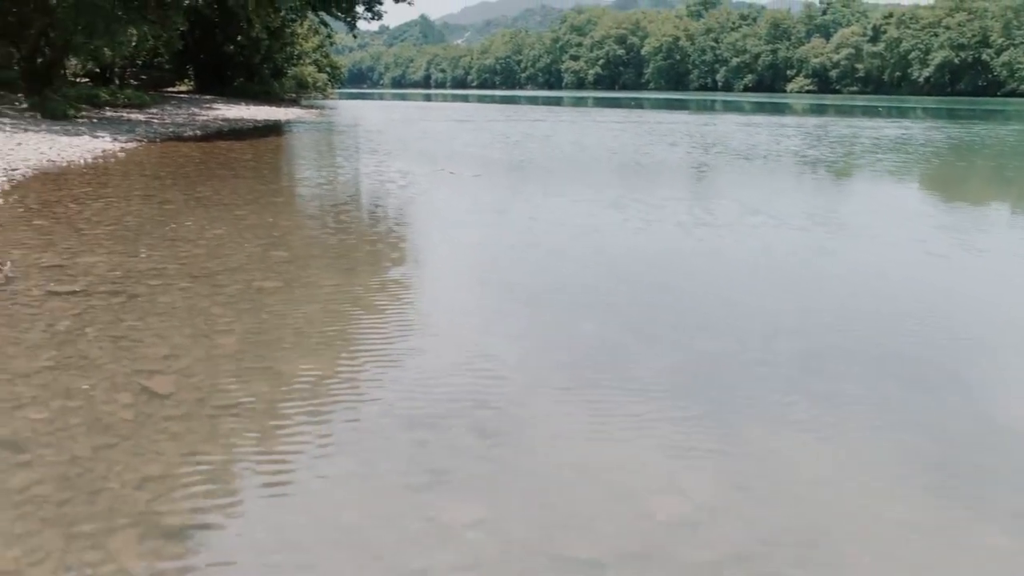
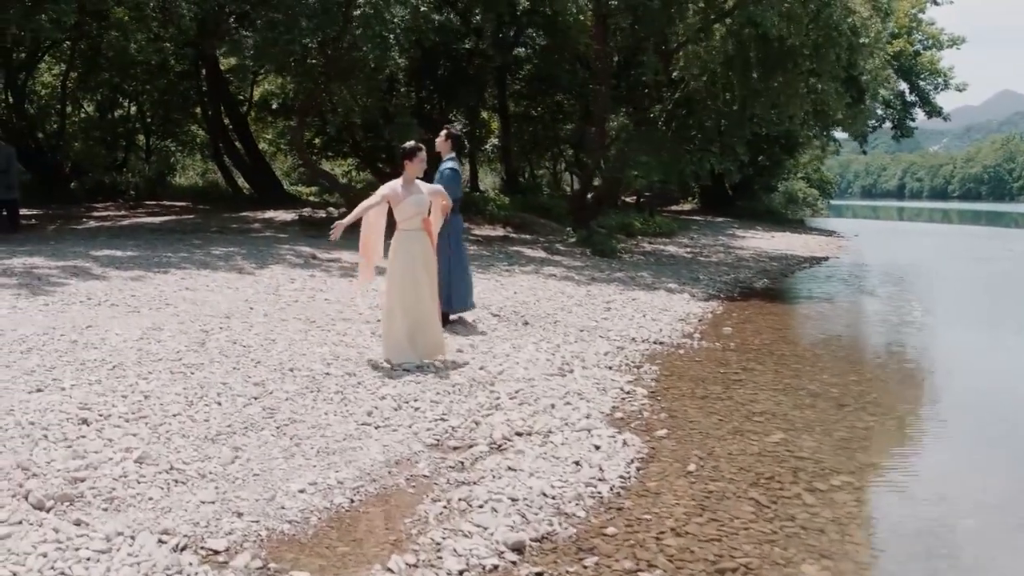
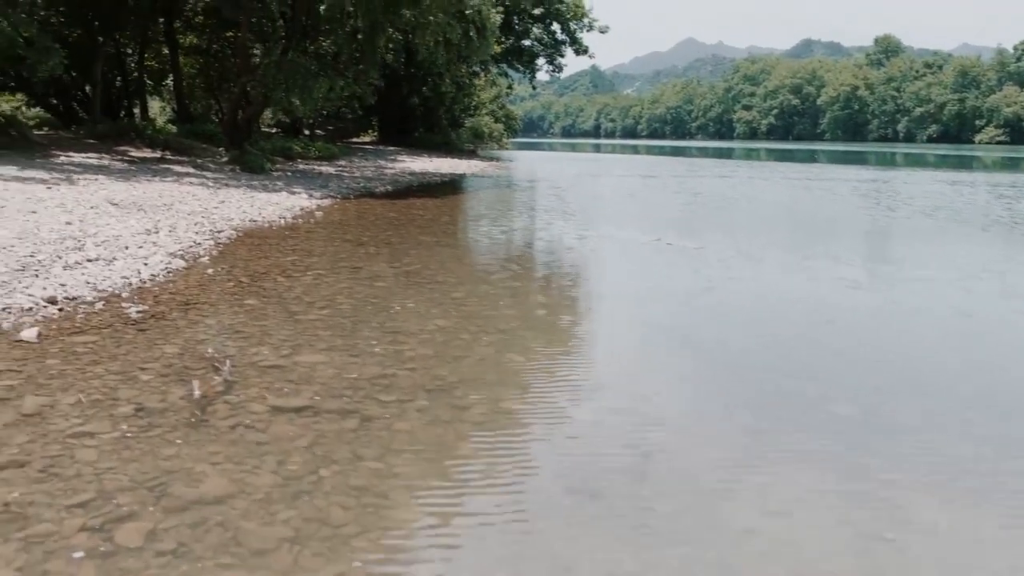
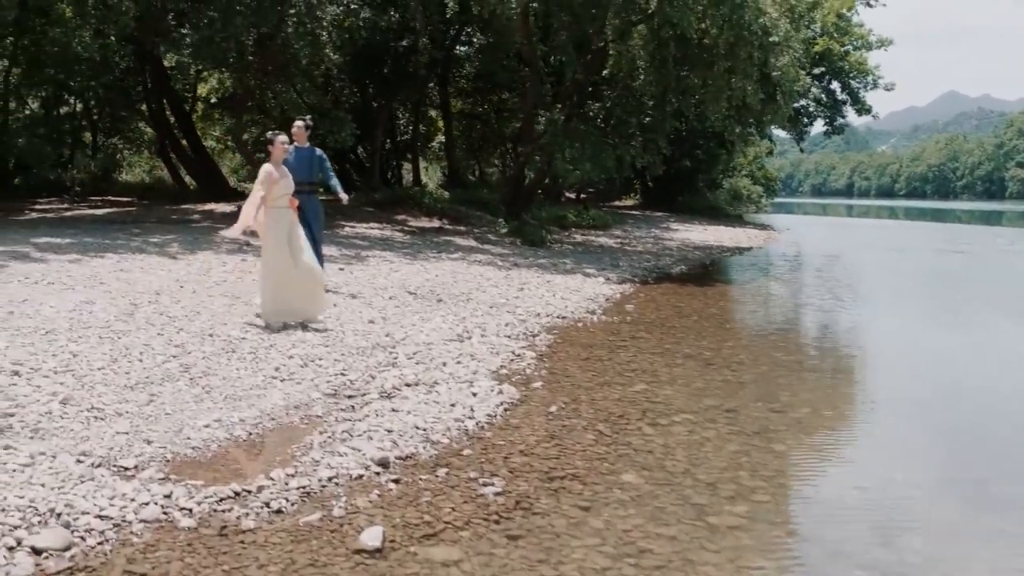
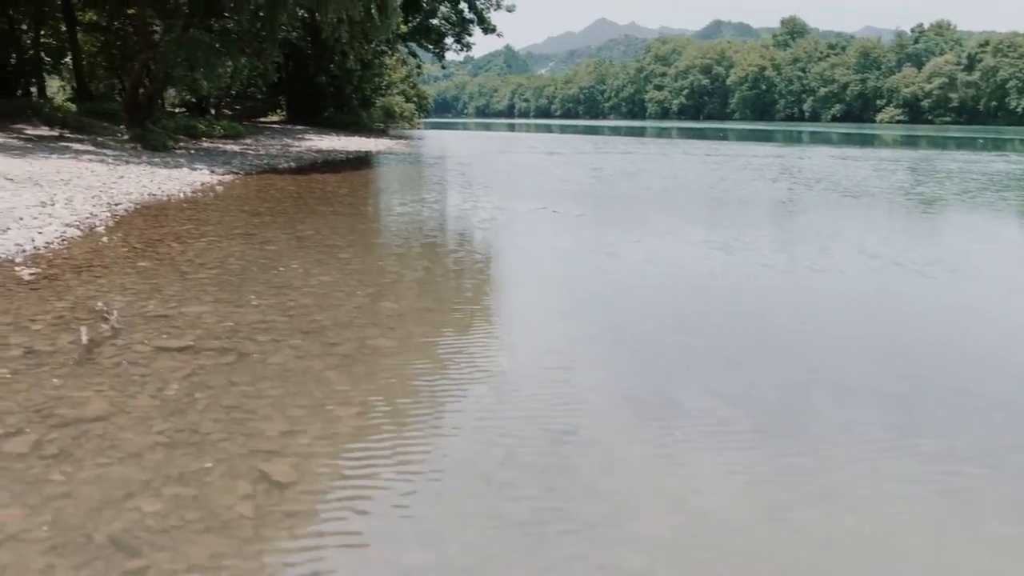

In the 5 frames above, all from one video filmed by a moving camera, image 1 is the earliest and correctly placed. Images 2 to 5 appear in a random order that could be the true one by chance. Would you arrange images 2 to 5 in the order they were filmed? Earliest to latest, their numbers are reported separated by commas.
5, 3, 4, 2
